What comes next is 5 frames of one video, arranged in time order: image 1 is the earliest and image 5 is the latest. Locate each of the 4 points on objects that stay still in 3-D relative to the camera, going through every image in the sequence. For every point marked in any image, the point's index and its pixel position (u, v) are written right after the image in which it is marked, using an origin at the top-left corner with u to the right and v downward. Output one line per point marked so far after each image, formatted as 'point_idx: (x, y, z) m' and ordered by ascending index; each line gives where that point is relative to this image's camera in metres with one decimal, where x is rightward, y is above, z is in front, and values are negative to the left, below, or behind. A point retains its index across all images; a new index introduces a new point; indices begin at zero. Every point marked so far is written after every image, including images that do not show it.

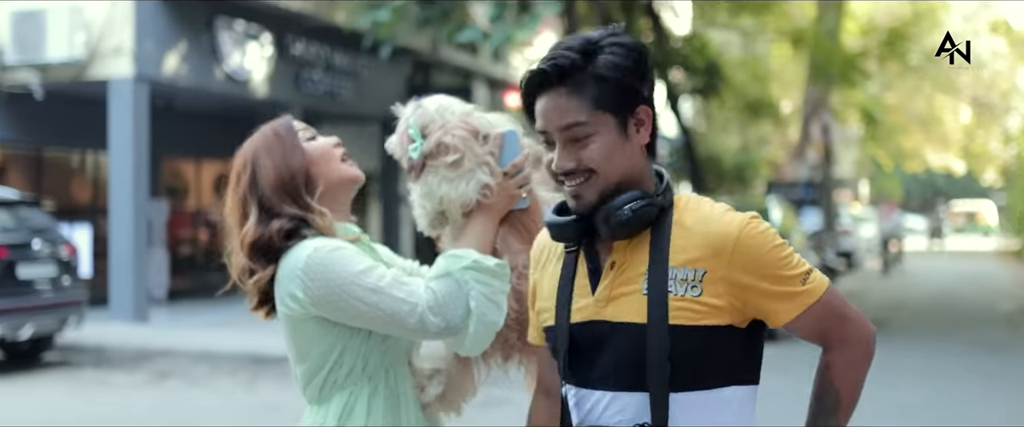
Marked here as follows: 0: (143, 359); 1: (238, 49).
0: (-3.0, -1.2, +10.4) m
1: (-2.8, +1.7, +13.4) m
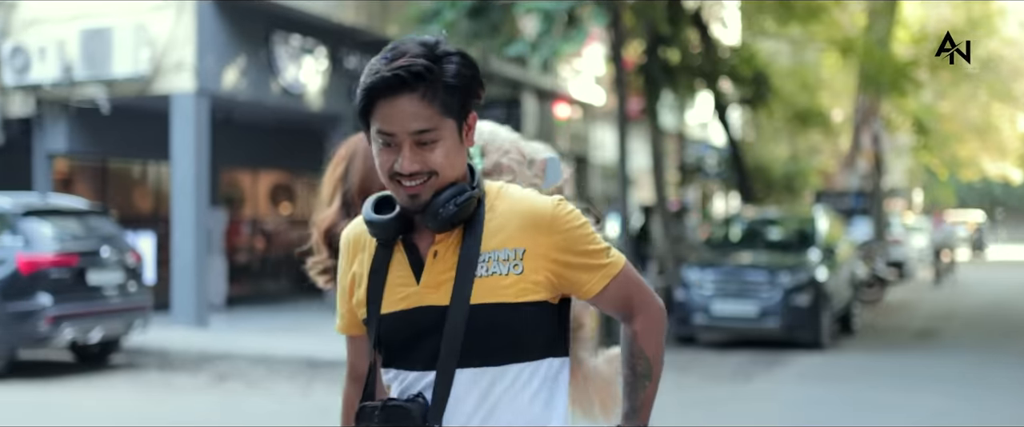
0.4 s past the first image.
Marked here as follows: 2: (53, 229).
0: (-2.6, -1.3, +10.9) m
1: (-2.3, +1.6, +13.8) m
2: (-3.5, -0.1, +9.7) m
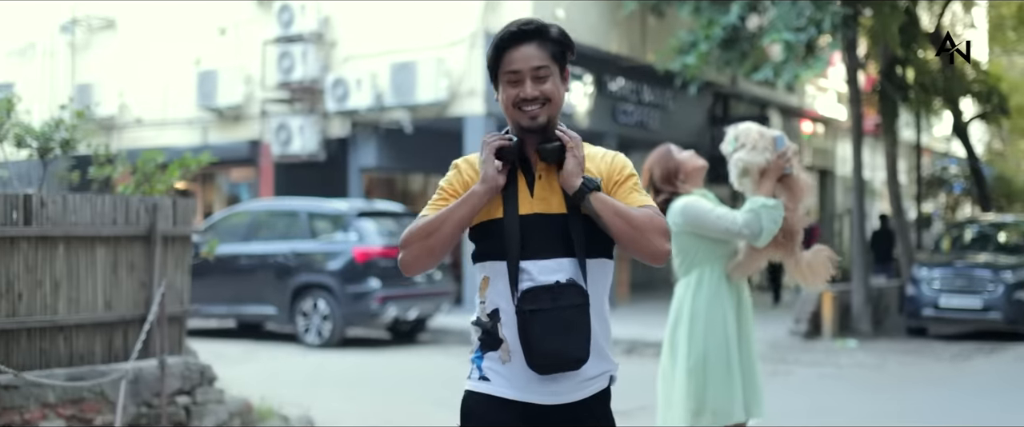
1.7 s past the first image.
0: (-0.2, -1.3, +12.9) m
1: (+0.7, +1.6, +15.8) m
2: (-1.3, -0.1, +12.0) m
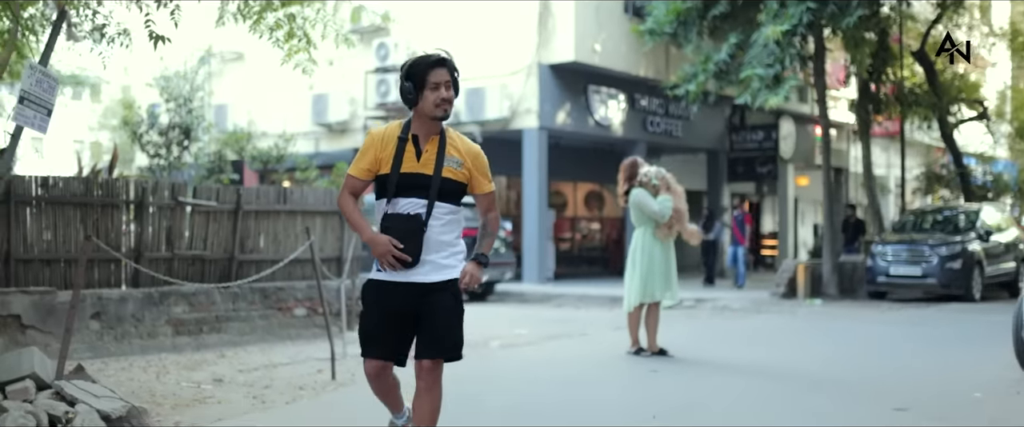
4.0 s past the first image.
0: (+0.5, -1.2, +17.1) m
1: (+1.4, +1.7, +19.9) m
2: (-0.7, 0.0, +16.2) m
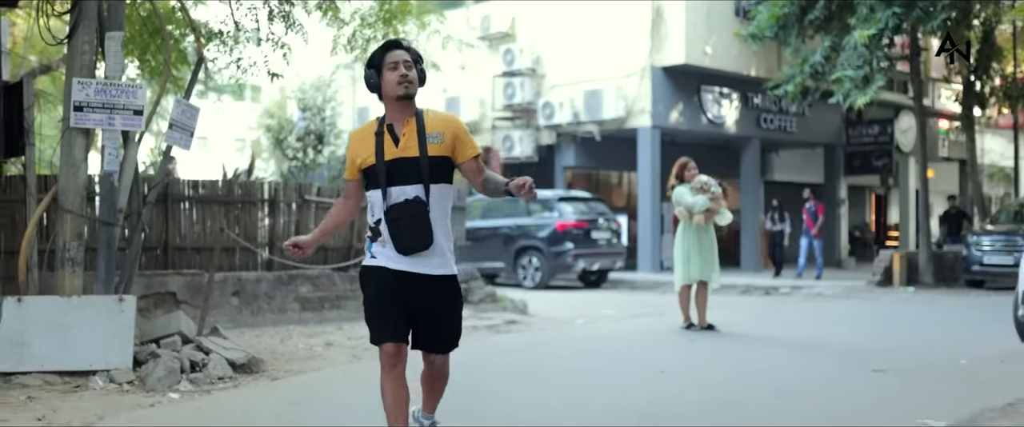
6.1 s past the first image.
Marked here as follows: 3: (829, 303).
0: (+2.1, -1.1, +18.3) m
1: (+3.3, +1.8, +21.0) m
2: (+0.8, +0.1, +17.6) m
3: (+3.7, -1.1, +15.1) m
